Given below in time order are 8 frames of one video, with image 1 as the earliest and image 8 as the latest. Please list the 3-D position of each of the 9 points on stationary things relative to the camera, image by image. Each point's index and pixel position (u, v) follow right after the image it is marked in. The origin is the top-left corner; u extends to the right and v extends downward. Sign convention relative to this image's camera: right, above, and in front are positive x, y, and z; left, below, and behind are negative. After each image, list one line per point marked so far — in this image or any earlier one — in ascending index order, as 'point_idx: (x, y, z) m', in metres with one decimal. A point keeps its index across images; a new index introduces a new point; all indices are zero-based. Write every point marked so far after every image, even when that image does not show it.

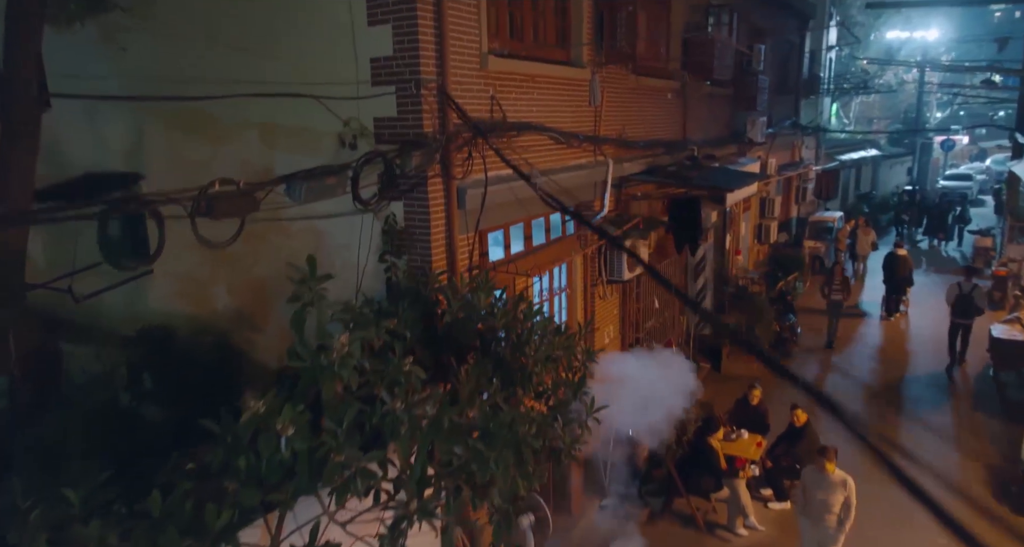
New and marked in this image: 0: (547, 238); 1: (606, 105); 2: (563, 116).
0: (+0.4, +0.5, +9.0) m
1: (+1.3, +2.3, +9.6) m
2: (+0.6, +1.9, +8.5) m
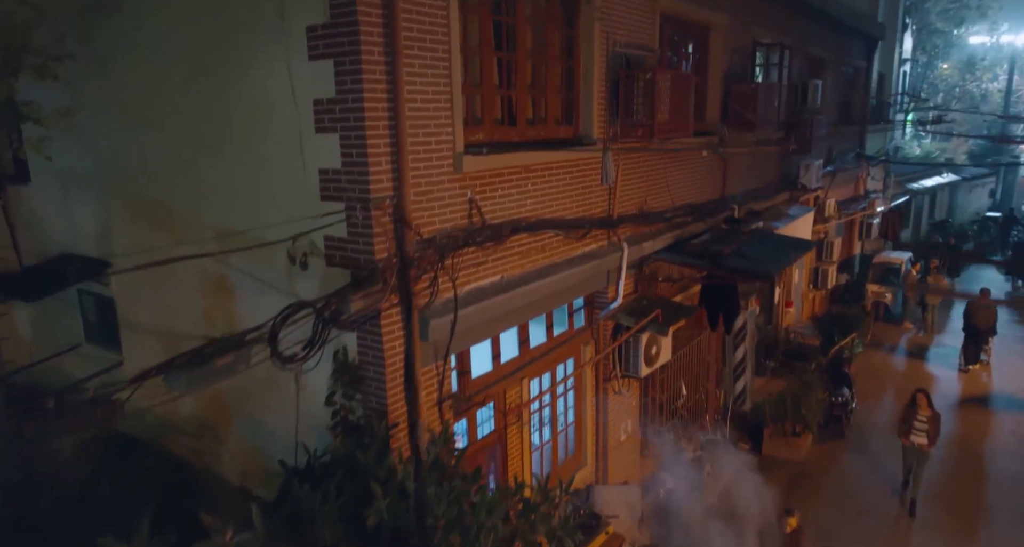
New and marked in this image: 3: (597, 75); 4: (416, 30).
0: (+0.4, -0.7, +8.0) m
1: (+1.4, +1.1, +8.5) m
2: (+0.6, +0.8, +7.5) m
3: (+0.9, +2.2, +7.7) m
4: (-0.7, +1.9, +5.4) m
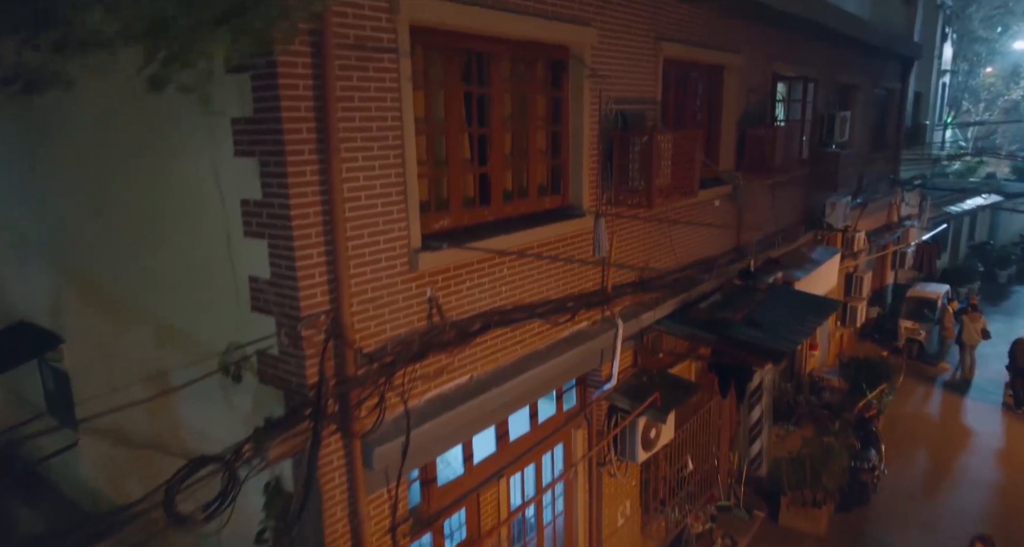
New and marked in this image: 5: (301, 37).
0: (+0.2, -1.6, +7.2) m
1: (+1.2, +0.3, +7.7) m
2: (+0.3, -0.1, +6.7) m
3: (+0.7, +1.3, +6.9) m
4: (-1.0, +1.0, +4.7) m
5: (-1.3, +1.5, +4.3) m
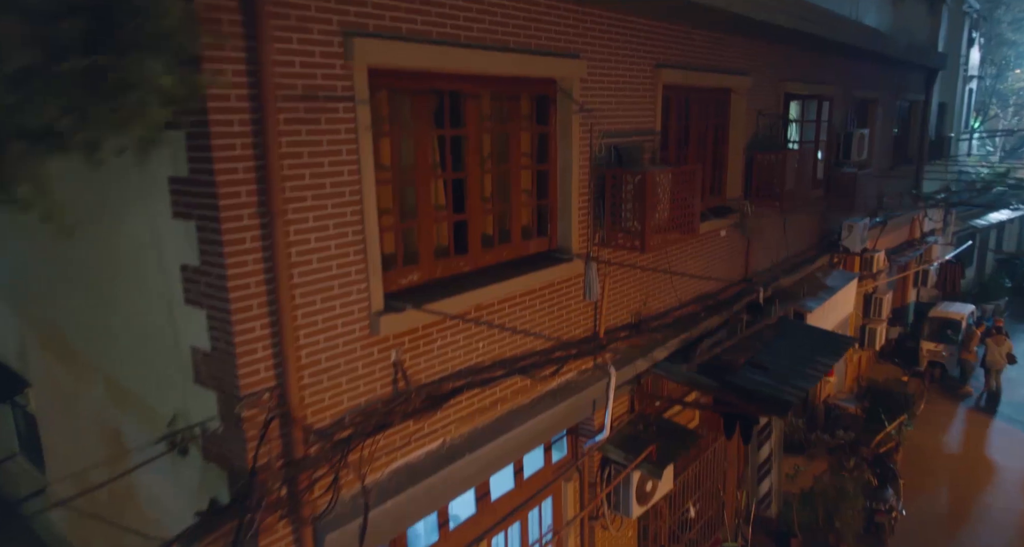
0: (0.0, -2.0, +6.8) m
1: (+1.0, -0.2, +7.2) m
2: (+0.2, -0.5, +6.2) m
3: (+0.6, +0.9, +6.5) m
4: (-1.3, +0.6, +4.3) m
5: (-1.5, +1.0, +3.9) m
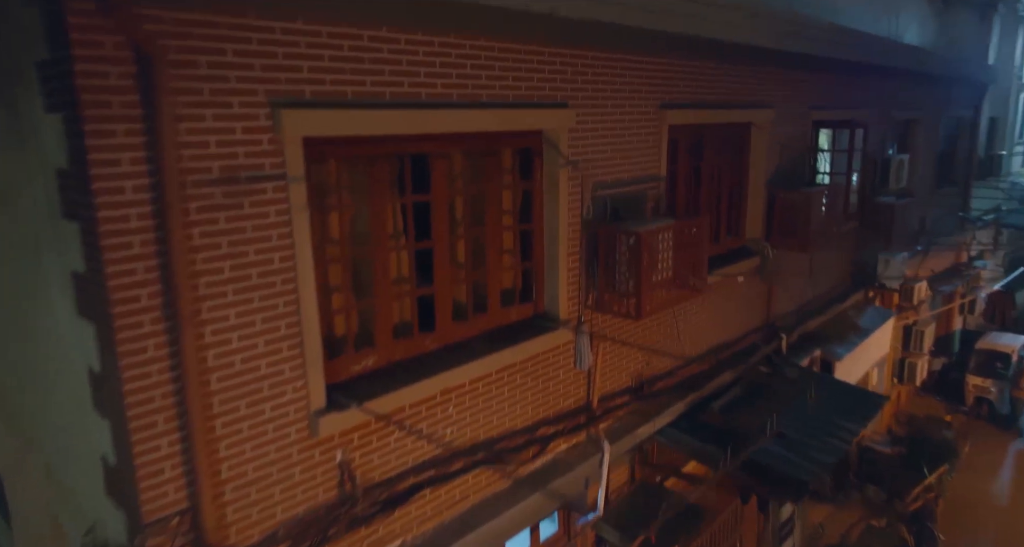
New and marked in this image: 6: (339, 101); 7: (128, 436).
0: (-0.1, -2.6, +6.2) m
1: (+0.9, -0.8, +6.6) m
2: (0.0, -1.1, +5.6) m
3: (+0.4, +0.3, +5.9) m
4: (-1.5, 0.0, +3.7) m
5: (-1.8, +0.5, +3.4) m
6: (-1.0, +1.0, +4.2) m
7: (-1.9, -0.8, +3.5) m
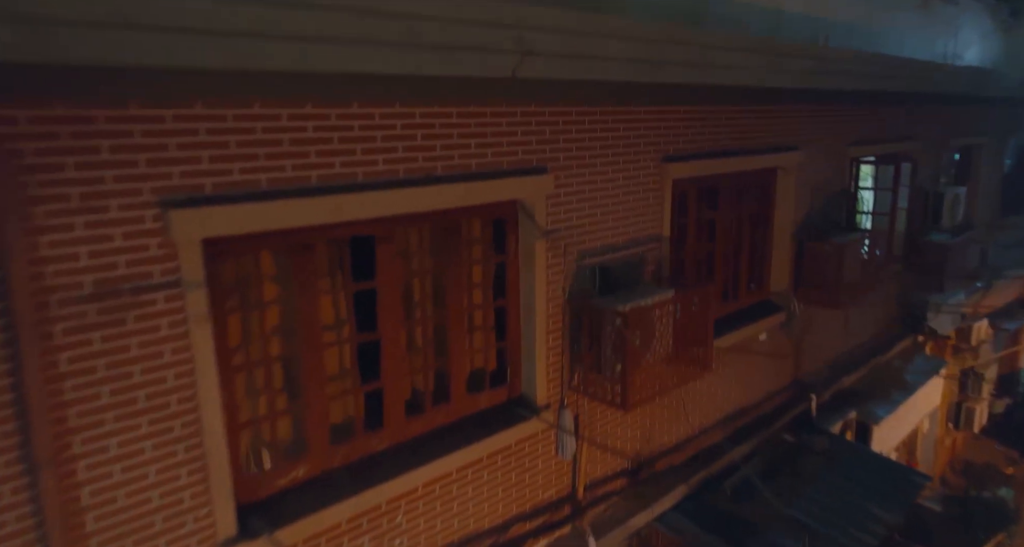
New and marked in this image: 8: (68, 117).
0: (-0.4, -3.2, +5.6) m
1: (+0.7, -1.4, +5.9) m
2: (-0.3, -1.7, +5.0) m
3: (+0.2, -0.3, +5.2) m
4: (-1.9, -0.6, +3.3) m
5: (-2.2, -0.1, +2.9) m
6: (-1.4, +0.4, +3.6) m
7: (-2.4, -1.4, +3.1) m
8: (-1.9, +0.7, +3.0) m
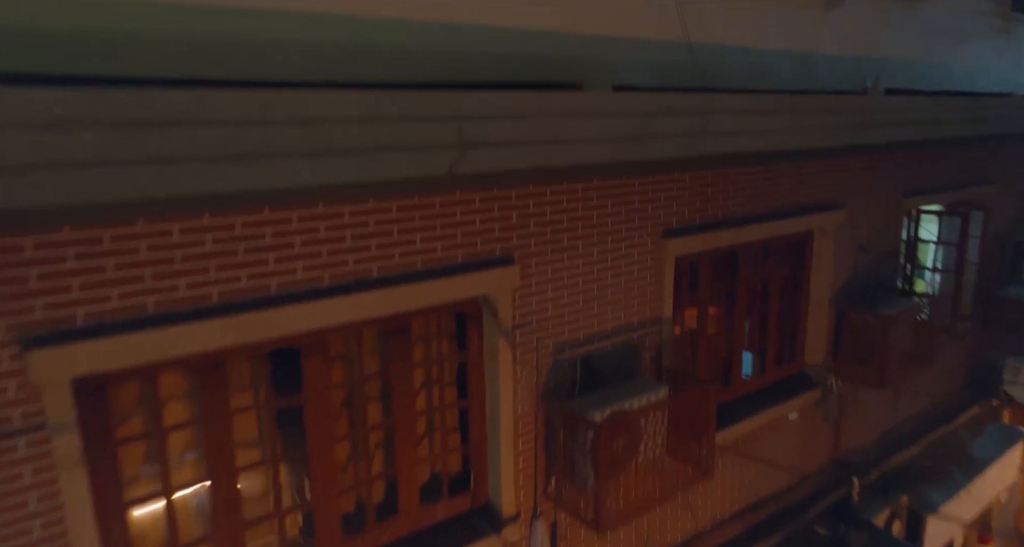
0: (-0.6, -3.9, +5.1) m
1: (+0.5, -2.1, +5.3) m
2: (-0.6, -2.4, +4.5) m
3: (0.0, -1.0, +4.7) m
4: (-2.4, -1.2, +3.0) m
5: (-2.7, -0.7, +2.6) m
6: (-1.8, -0.2, +3.3) m
7: (-2.8, -2.0, +2.8) m
8: (-2.4, +0.1, +2.7) m
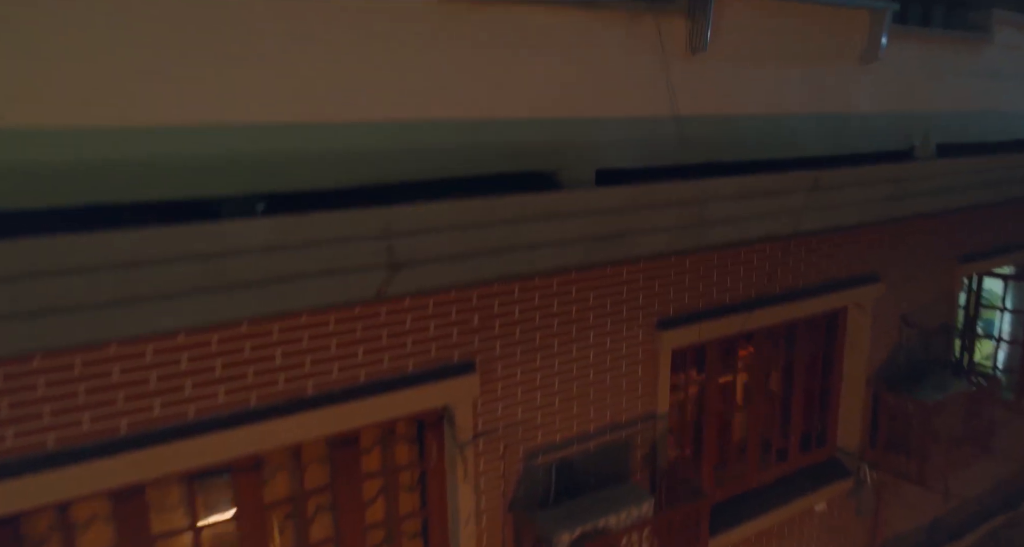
0: (-0.9, -4.5, +4.8) m
1: (+0.3, -2.7, +4.9) m
2: (-0.9, -3.0, +4.3) m
3: (-0.3, -1.6, +4.3) m
4: (-2.8, -1.8, +2.9) m
5: (-3.1, -1.3, +2.6) m
6: (-2.1, -0.8, +3.1) m
7: (-3.3, -2.6, +2.8) m
8: (-2.8, -0.5, +2.6) m
